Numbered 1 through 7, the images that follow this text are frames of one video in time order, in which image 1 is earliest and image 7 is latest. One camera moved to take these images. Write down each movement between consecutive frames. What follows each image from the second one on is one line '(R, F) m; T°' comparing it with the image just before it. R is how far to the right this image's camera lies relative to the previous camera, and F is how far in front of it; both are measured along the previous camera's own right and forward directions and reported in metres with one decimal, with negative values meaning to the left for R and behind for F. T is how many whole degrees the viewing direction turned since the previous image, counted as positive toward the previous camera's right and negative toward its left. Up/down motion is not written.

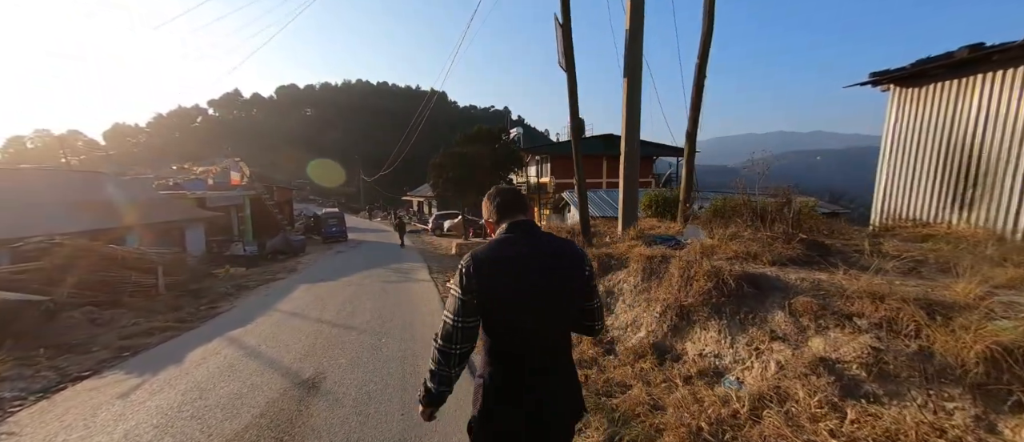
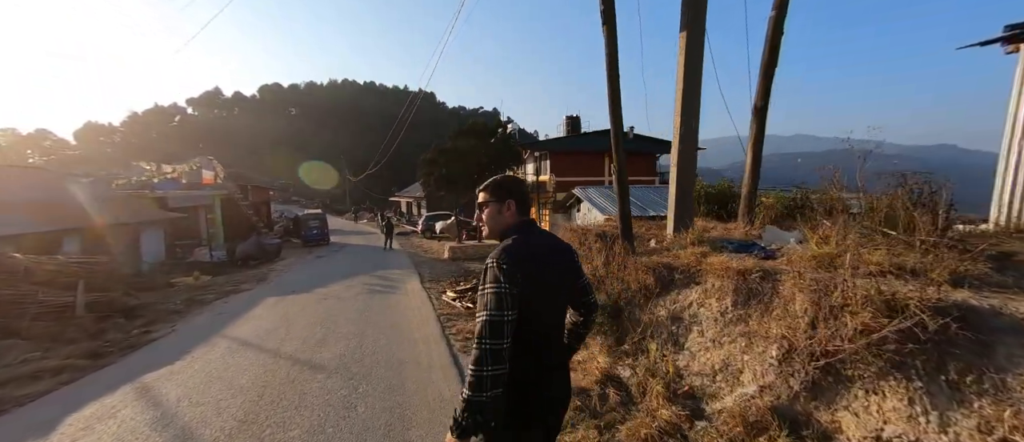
(-0.4, +1.7) m; +2°
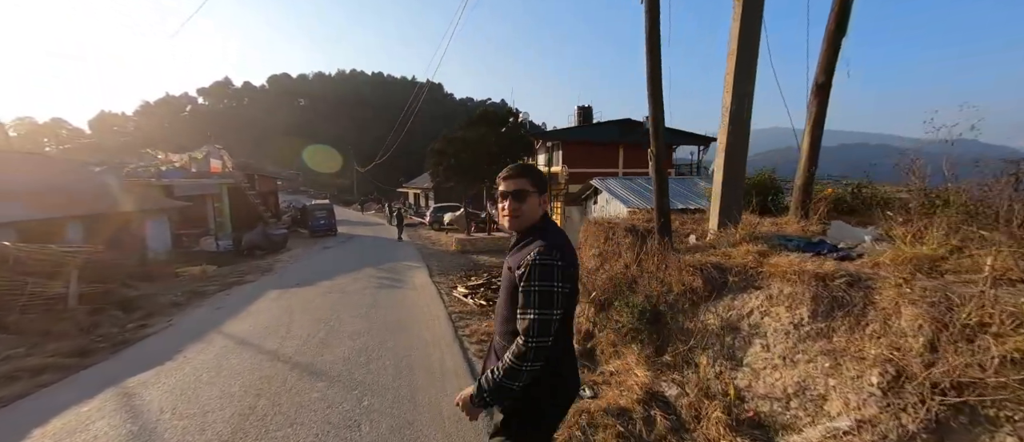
(-0.2, +0.6) m; -1°
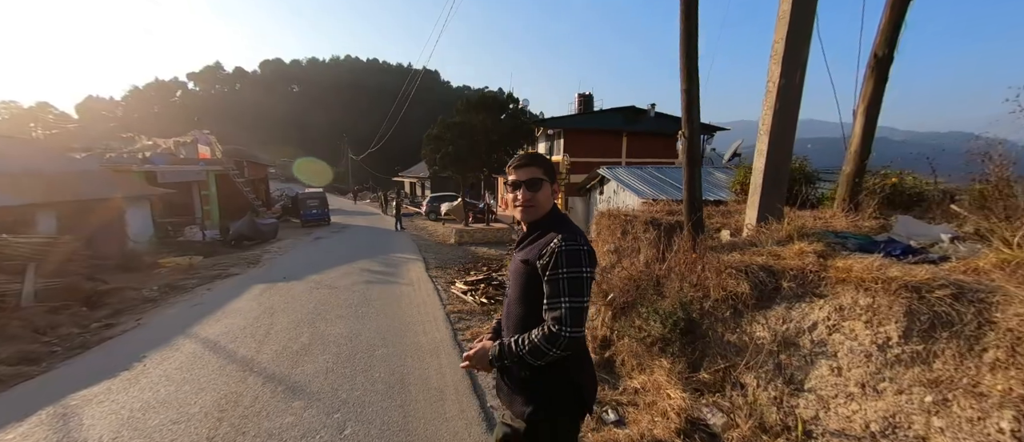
(-0.1, +0.6) m; +1°
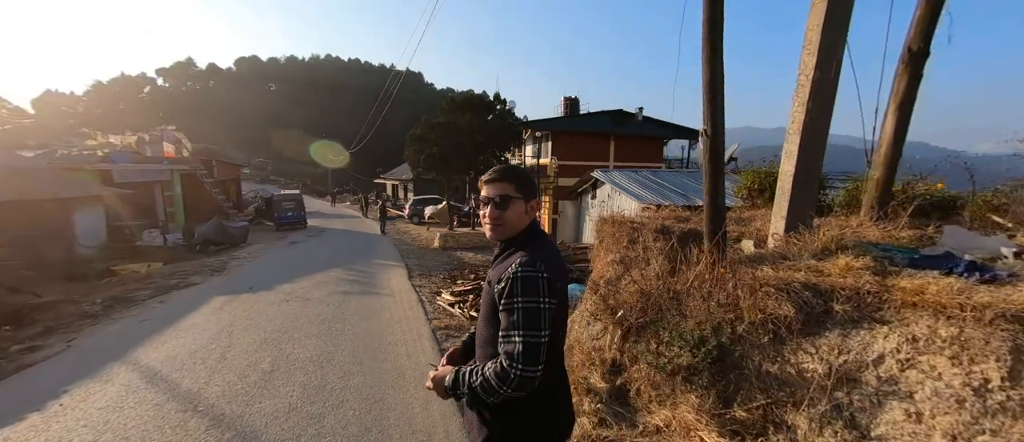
(-0.2, +0.6) m; +3°
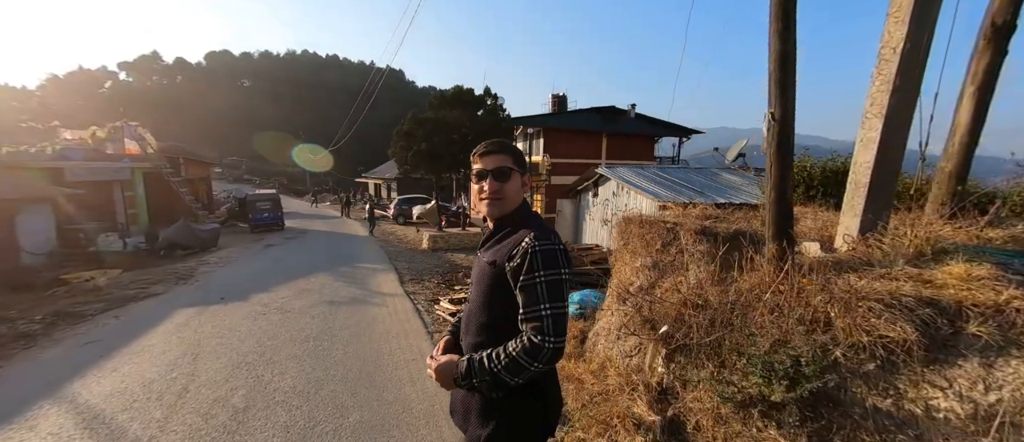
(-0.4, +0.7) m; +3°
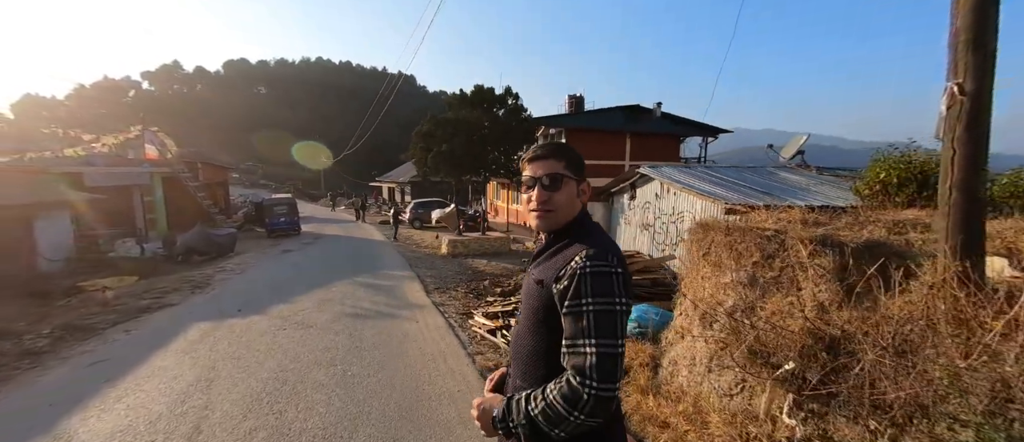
(-0.5, +0.7) m; -2°
